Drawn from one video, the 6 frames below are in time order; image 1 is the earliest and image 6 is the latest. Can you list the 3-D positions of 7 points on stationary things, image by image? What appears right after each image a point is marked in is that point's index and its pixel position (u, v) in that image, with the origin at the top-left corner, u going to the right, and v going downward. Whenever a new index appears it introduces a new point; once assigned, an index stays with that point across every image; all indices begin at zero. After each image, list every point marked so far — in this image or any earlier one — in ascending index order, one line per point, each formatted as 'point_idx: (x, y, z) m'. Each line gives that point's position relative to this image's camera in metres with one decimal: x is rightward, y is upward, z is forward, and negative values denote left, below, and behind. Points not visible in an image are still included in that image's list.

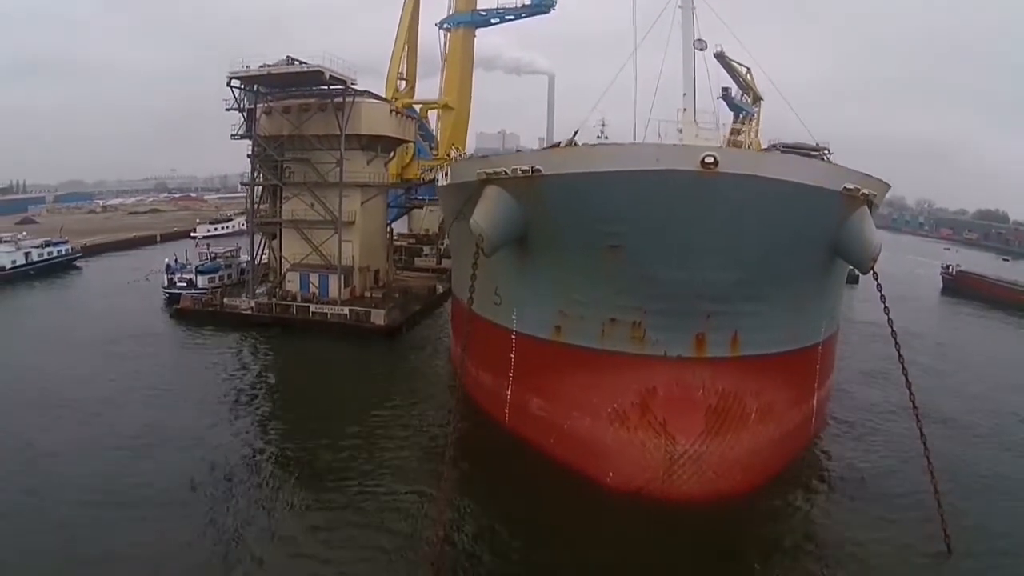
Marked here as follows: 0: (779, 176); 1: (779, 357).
0: (+1.8, +0.7, +3.9) m
1: (+2.2, -0.5, +4.8) m
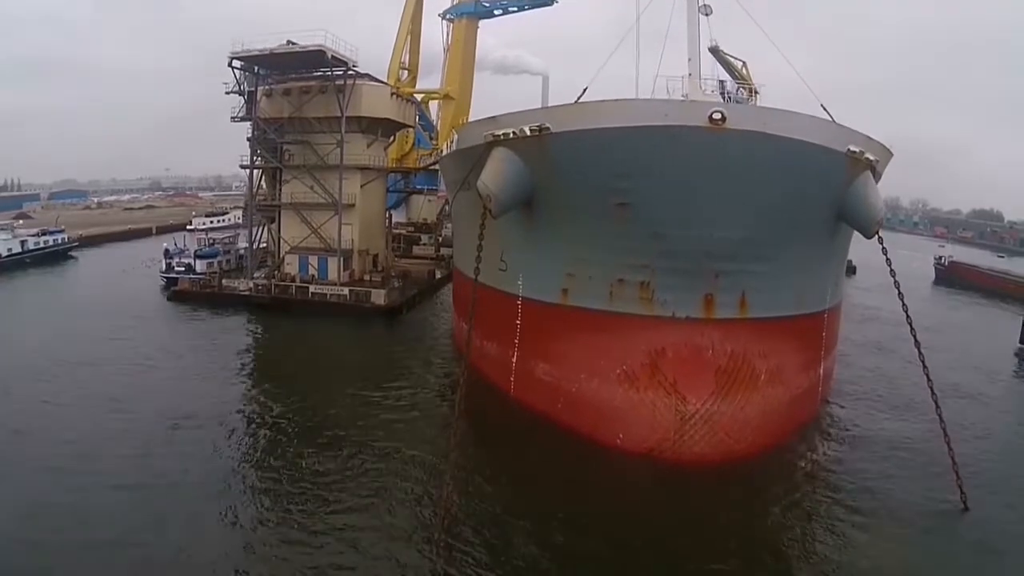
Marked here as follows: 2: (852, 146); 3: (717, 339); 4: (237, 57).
0: (+1.8, +1.0, +3.9) m
1: (+2.2, -0.3, +4.8) m
2: (+2.5, +1.0, +4.4) m
3: (+1.5, -0.4, +4.5) m
4: (-3.8, +3.3, +8.5) m
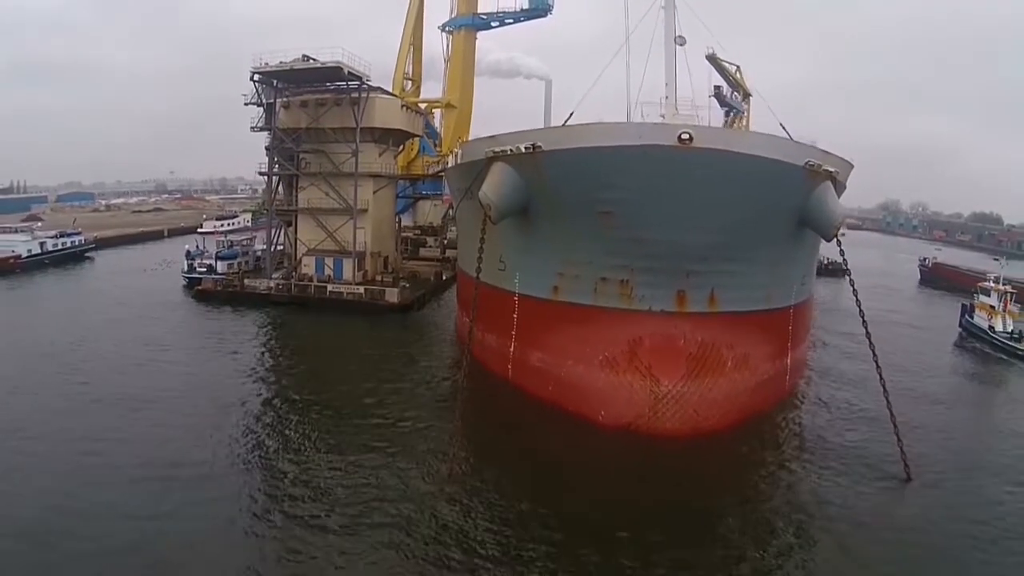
0: (+1.8, +1.0, +4.6) m
1: (+2.2, -0.2, +5.4) m
2: (+2.5, +1.1, +5.0) m
3: (+1.5, -0.4, +5.1) m
4: (-3.8, +3.3, +9.1) m
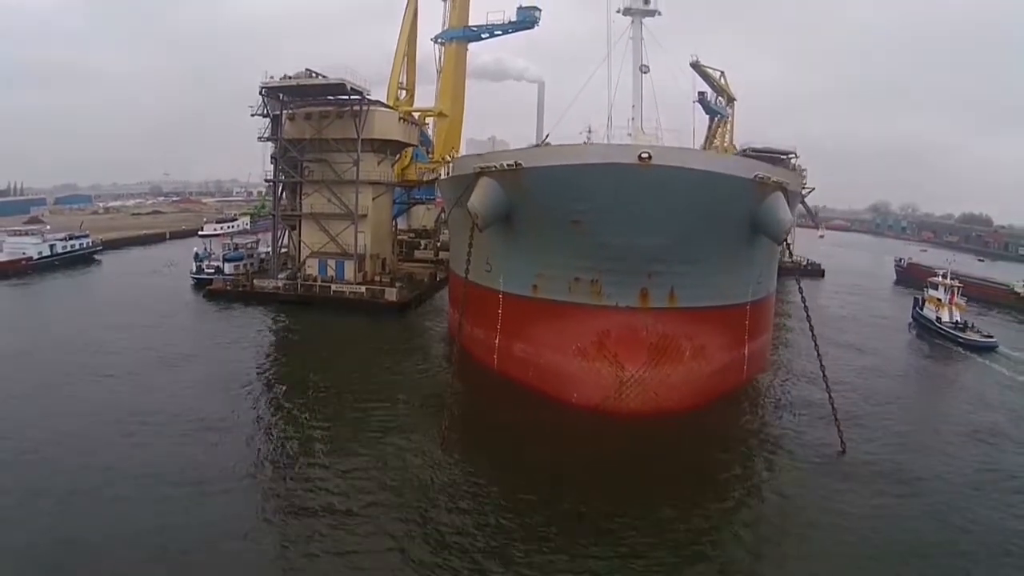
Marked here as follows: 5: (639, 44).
0: (+1.7, +1.1, +5.3) m
1: (+2.0, -0.2, +6.2) m
2: (+2.3, +1.1, +5.7) m
3: (+1.4, -0.3, +5.8) m
4: (-4.0, +3.3, +9.8) m
5: (+1.4, +2.6, +6.4) m
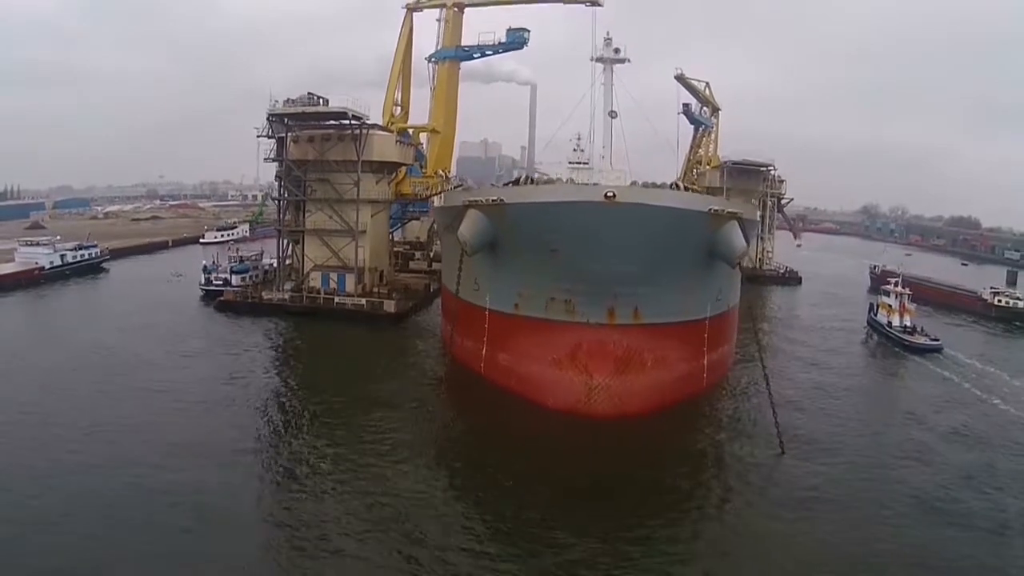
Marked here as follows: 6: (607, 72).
0: (+1.5, +0.9, +6.1) m
1: (+1.9, -0.4, +7.0) m
2: (+2.2, +0.9, +6.6) m
3: (+1.2, -0.5, +6.7) m
4: (-4.2, +3.1, +10.6) m
5: (+1.2, +2.4, +7.3) m
6: (+1.2, +2.7, +7.4) m
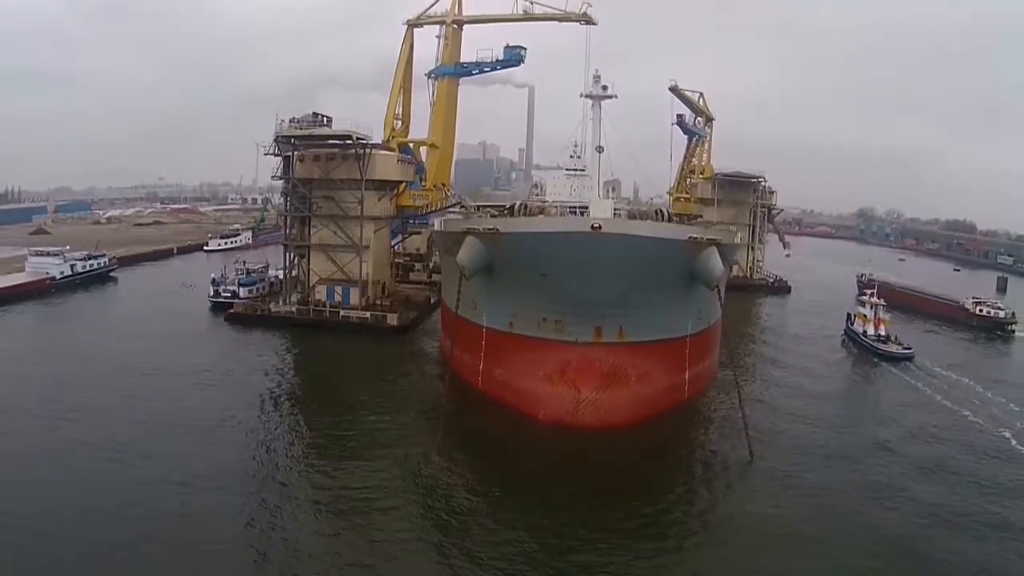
0: (+1.4, +0.6, +6.7) m
1: (+1.8, -0.7, +7.6) m
2: (+2.1, +0.6, +7.2) m
3: (+1.1, -0.8, +7.2) m
4: (-4.3, +2.9, +11.2) m
5: (+1.1, +2.1, +7.8) m
6: (+1.1, +2.4, +8.0) m
